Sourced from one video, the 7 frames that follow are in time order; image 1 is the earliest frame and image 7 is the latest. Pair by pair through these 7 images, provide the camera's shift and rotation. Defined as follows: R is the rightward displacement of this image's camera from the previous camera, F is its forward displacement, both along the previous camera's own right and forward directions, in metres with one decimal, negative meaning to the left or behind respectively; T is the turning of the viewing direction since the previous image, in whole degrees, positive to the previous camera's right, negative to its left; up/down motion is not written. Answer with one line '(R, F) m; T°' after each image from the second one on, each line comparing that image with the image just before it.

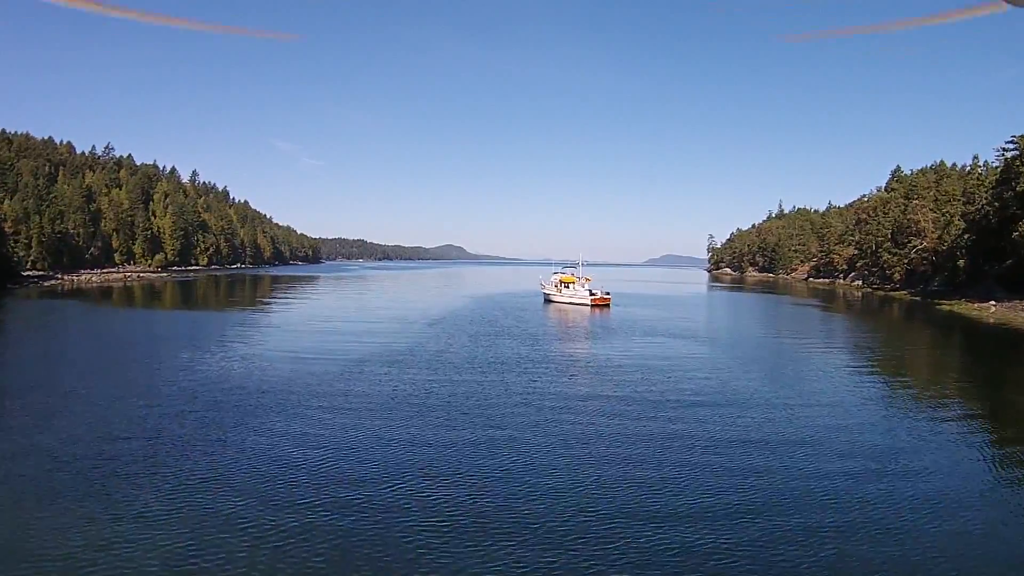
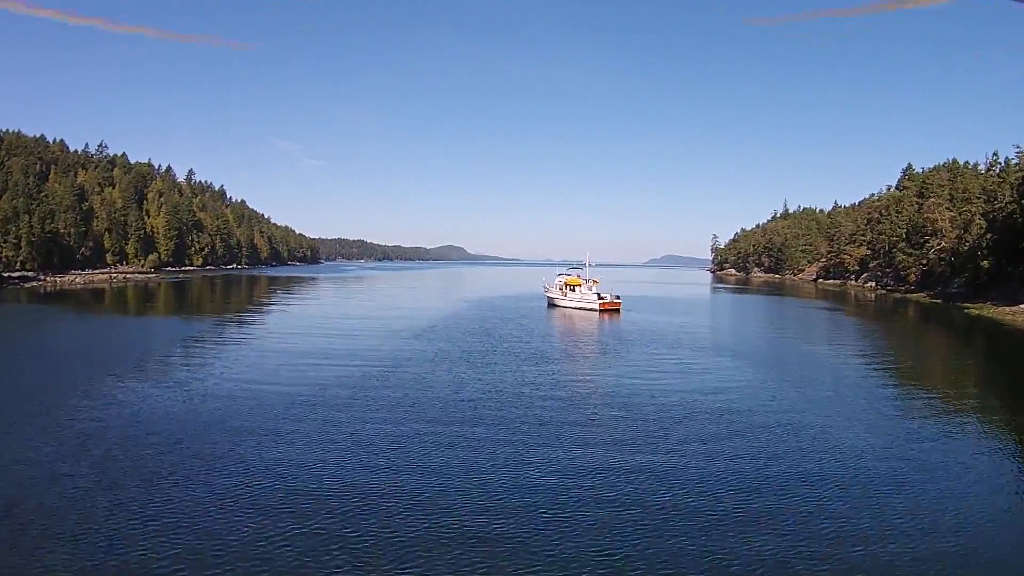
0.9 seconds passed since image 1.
(0.0, +2.1) m; 0°
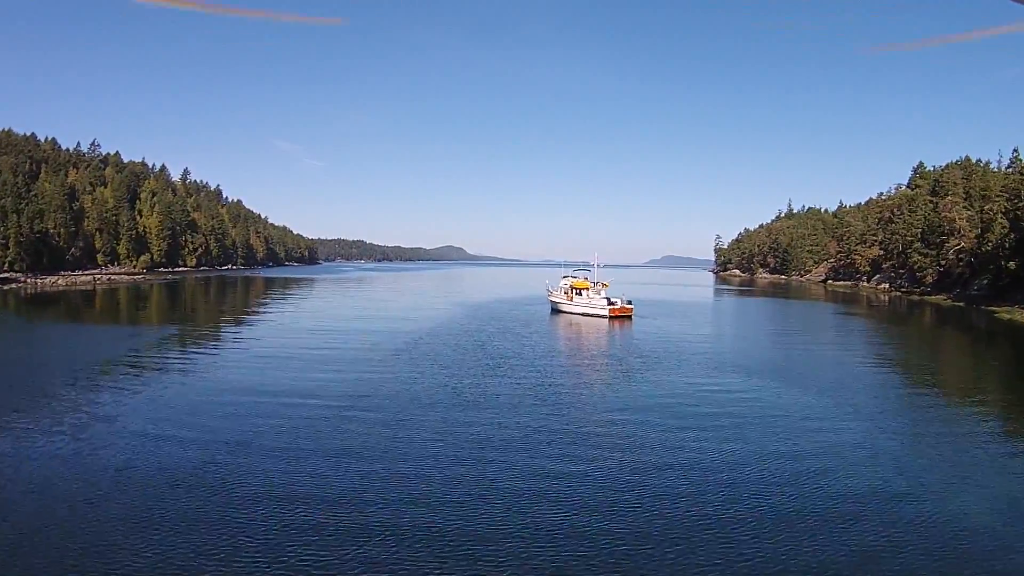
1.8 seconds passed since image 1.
(0.0, +2.1) m; 0°
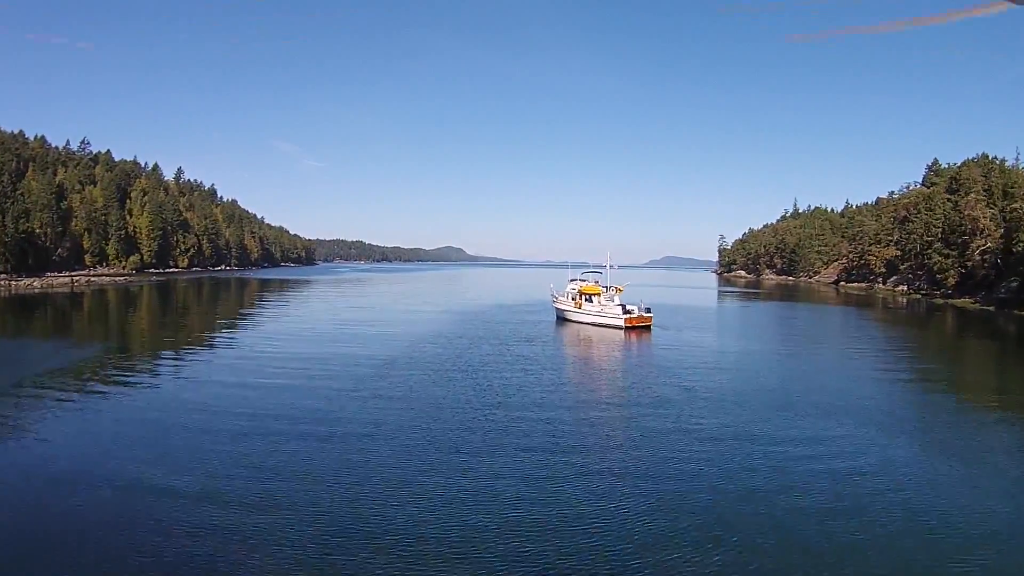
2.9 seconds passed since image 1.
(0.0, +2.6) m; 0°
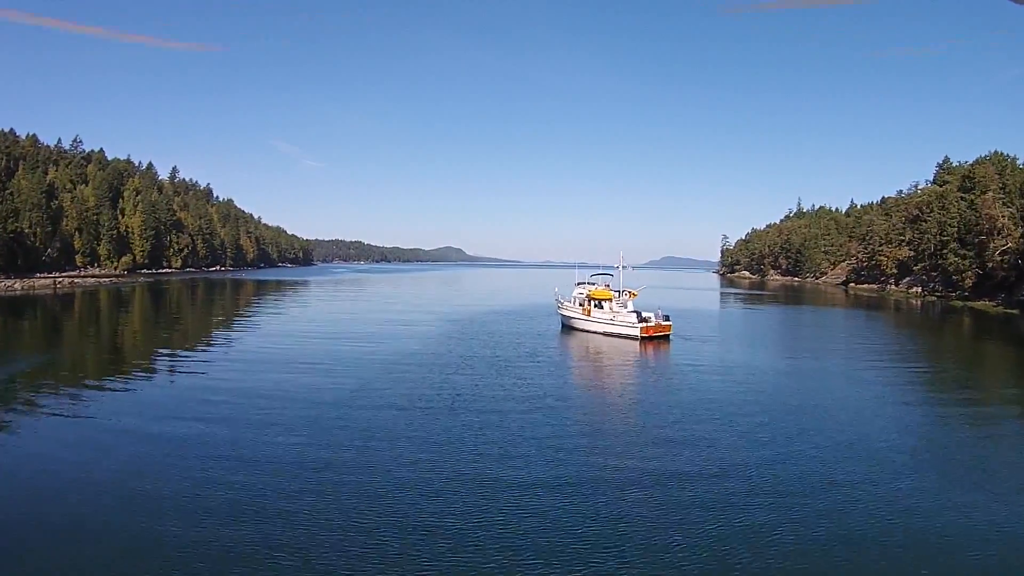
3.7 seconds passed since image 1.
(0.0, +1.9) m; 0°
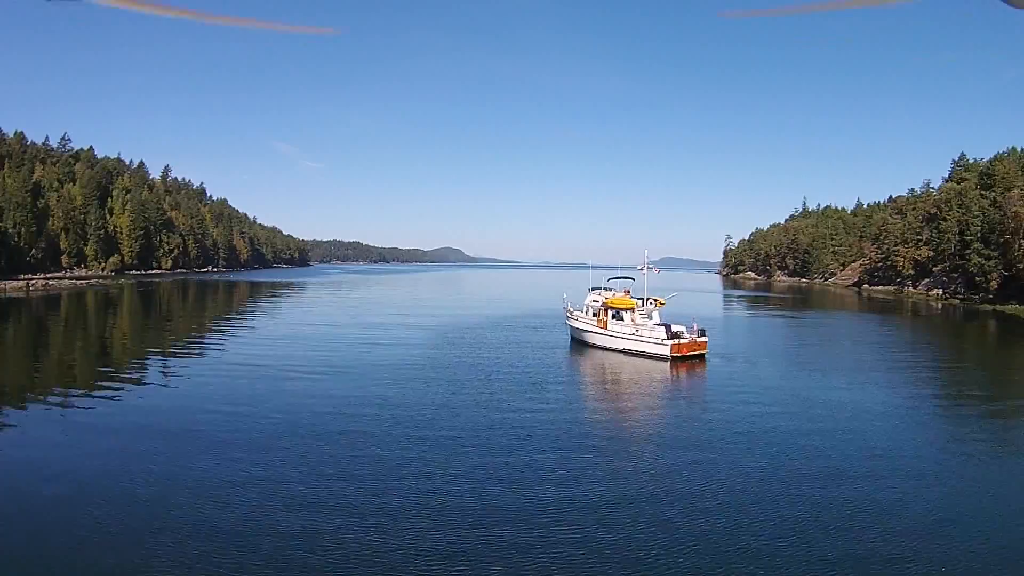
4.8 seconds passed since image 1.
(0.0, +2.6) m; 0°
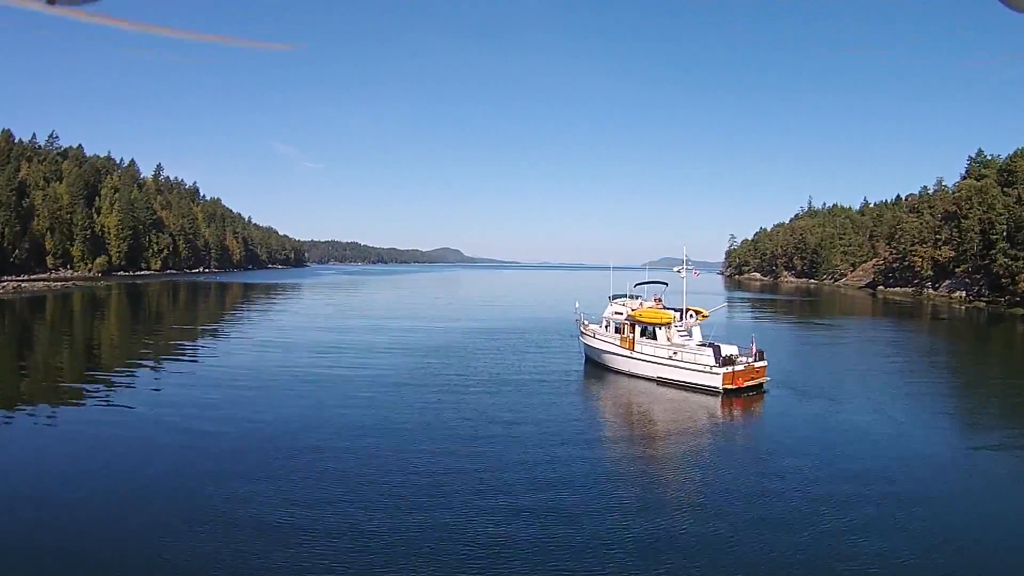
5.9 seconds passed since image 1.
(0.0, +2.6) m; 0°
